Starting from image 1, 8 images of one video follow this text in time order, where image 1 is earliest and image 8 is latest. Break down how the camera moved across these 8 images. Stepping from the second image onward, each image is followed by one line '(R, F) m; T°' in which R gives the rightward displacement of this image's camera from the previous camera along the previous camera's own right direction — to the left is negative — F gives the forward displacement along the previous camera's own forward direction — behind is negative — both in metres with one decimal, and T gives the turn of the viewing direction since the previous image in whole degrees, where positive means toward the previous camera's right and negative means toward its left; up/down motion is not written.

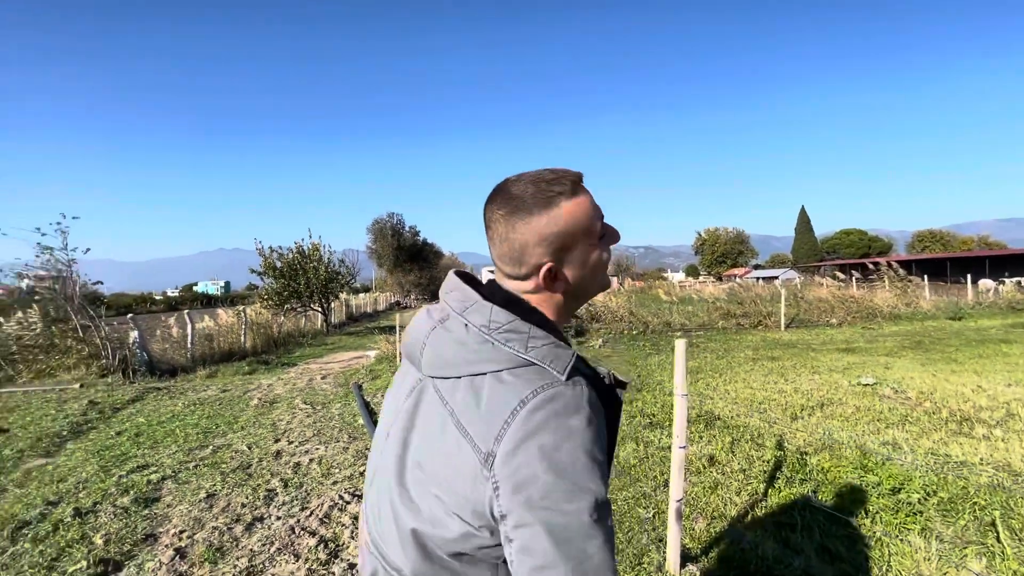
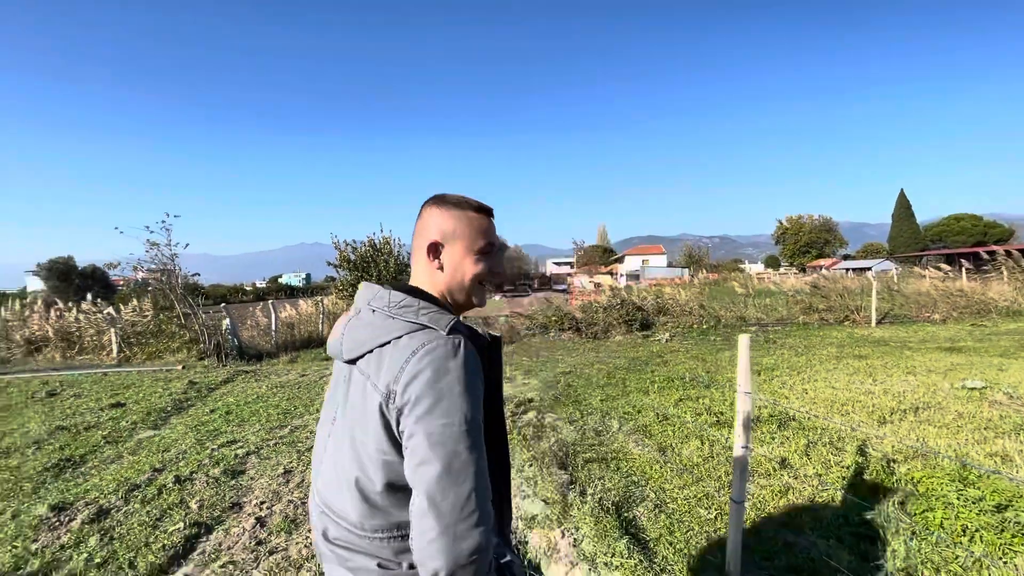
(+0.1, 0.0) m; -8°
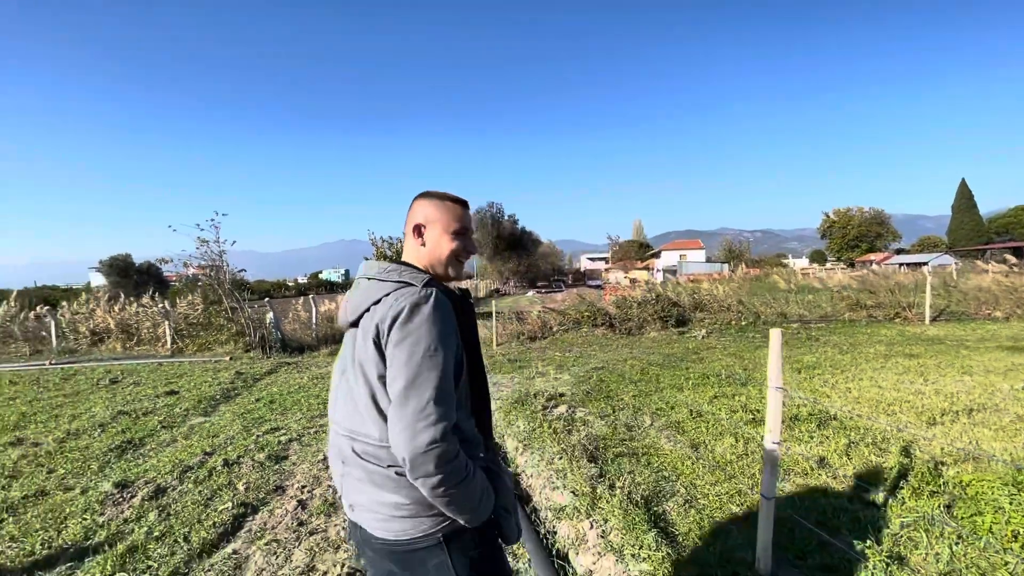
(0.0, 0.0) m; -4°
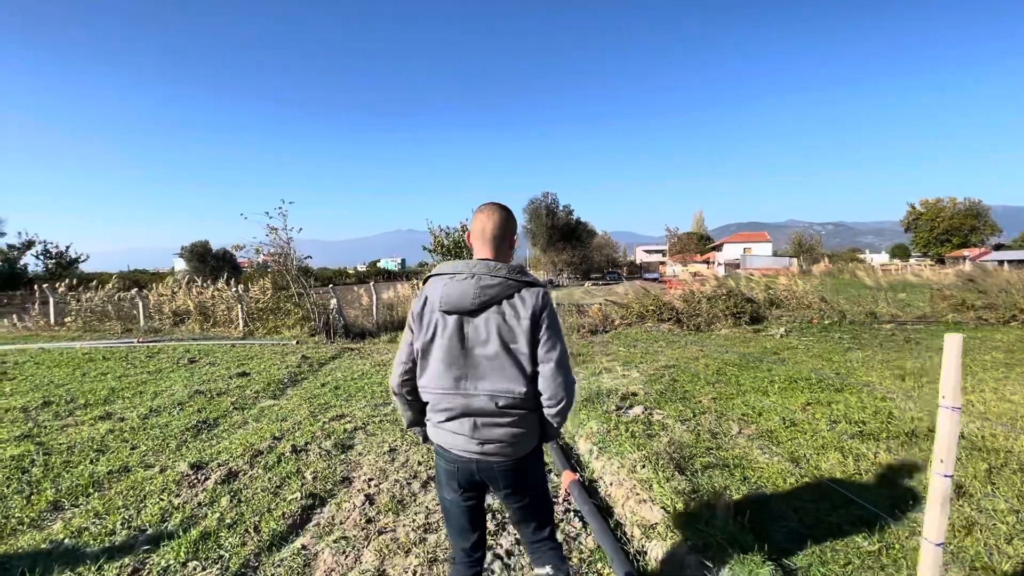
(-0.2, +0.3) m; -6°
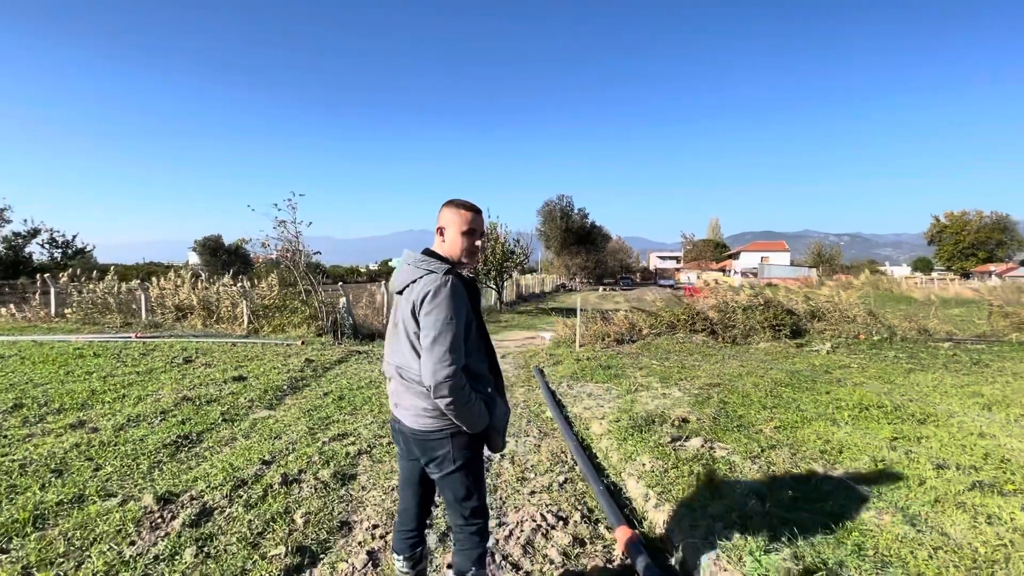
(-0.2, +0.7) m; -1°
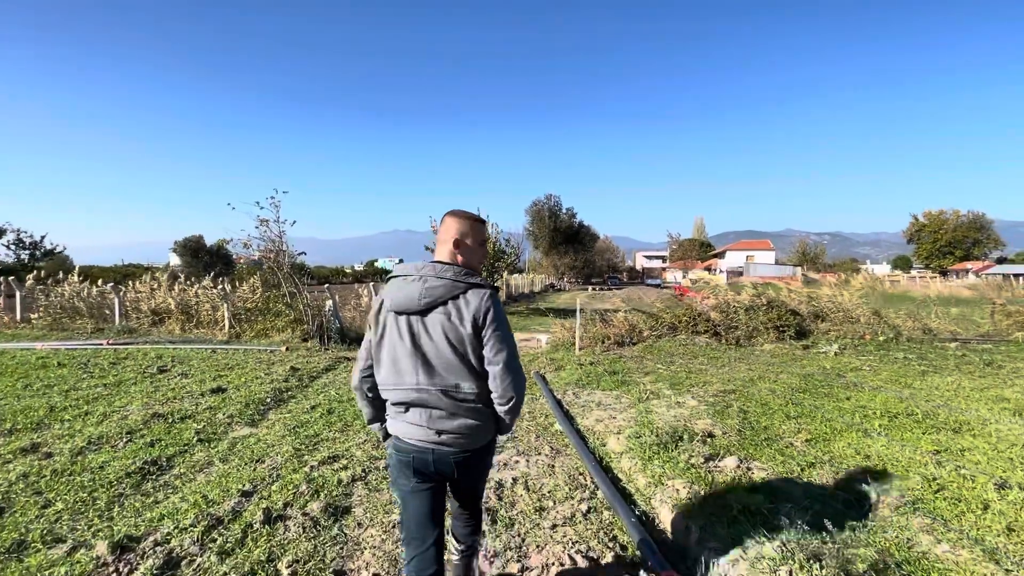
(-0.2, +0.4) m; +2°
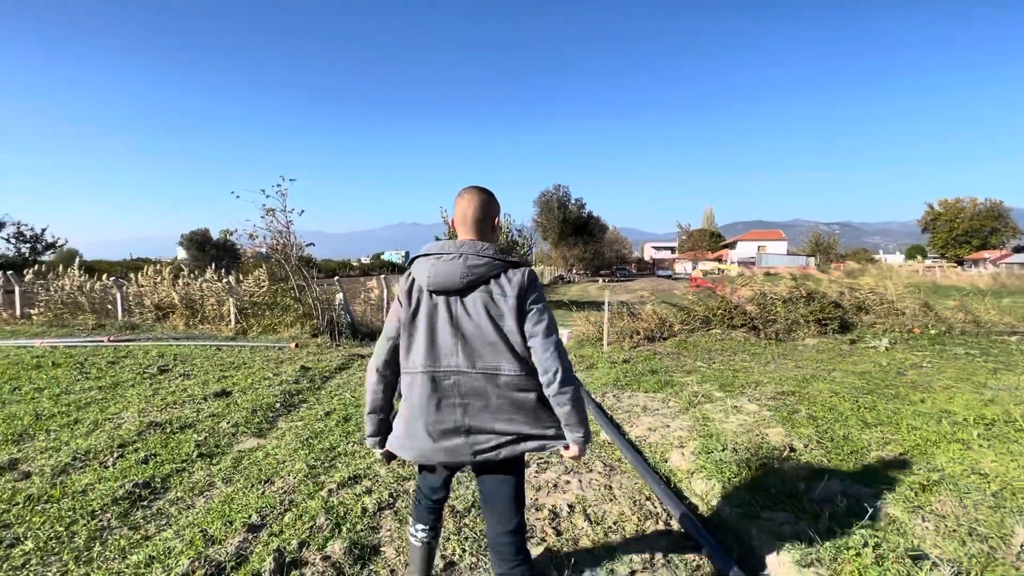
(-0.3, +0.6) m; -1°
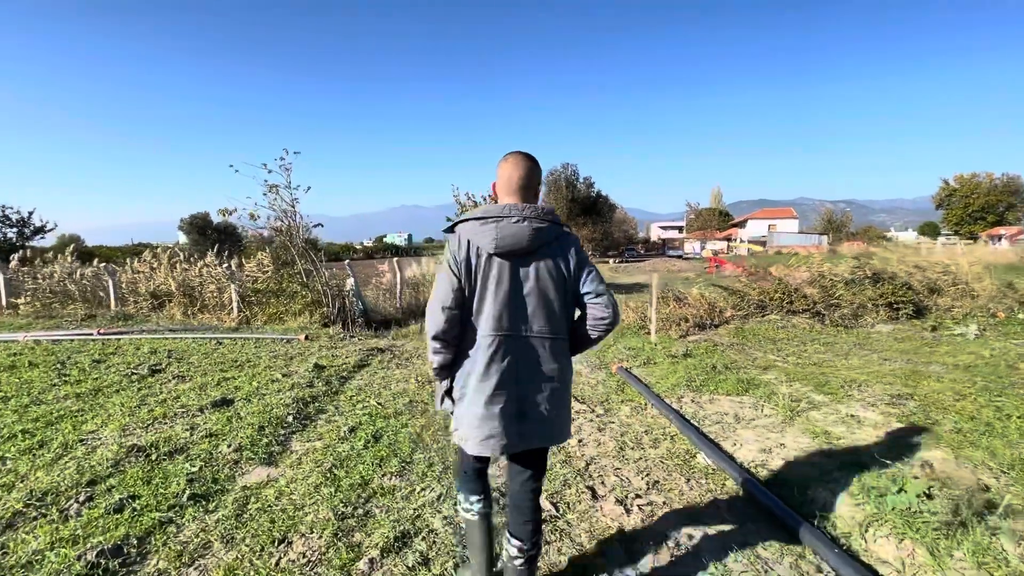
(-0.5, +0.9) m; 0°
